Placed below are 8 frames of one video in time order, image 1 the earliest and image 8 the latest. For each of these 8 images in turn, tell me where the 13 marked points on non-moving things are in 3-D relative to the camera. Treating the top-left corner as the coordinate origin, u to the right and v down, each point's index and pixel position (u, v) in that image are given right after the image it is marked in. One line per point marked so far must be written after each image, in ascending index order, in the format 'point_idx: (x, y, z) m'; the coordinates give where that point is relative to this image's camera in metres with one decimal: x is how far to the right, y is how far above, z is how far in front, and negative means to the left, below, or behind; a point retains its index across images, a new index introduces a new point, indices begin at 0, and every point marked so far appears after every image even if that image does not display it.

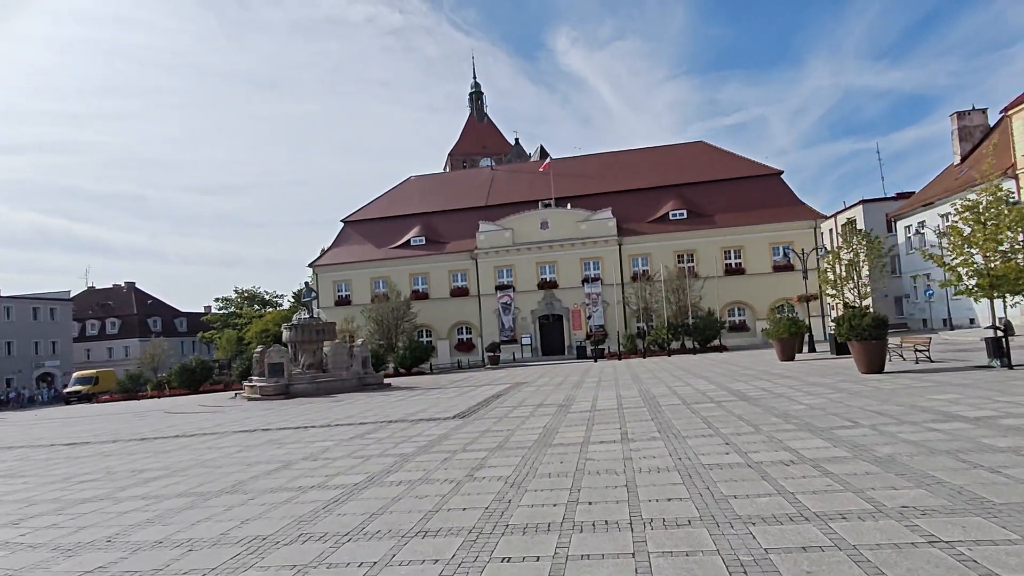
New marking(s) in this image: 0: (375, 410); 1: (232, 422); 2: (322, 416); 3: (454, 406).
0: (-4.4, -3.9, +18.8) m
1: (-9.2, -4.4, +19.4) m
2: (-5.9, -4.0, +18.3) m
3: (-1.8, -3.7, +18.8) m
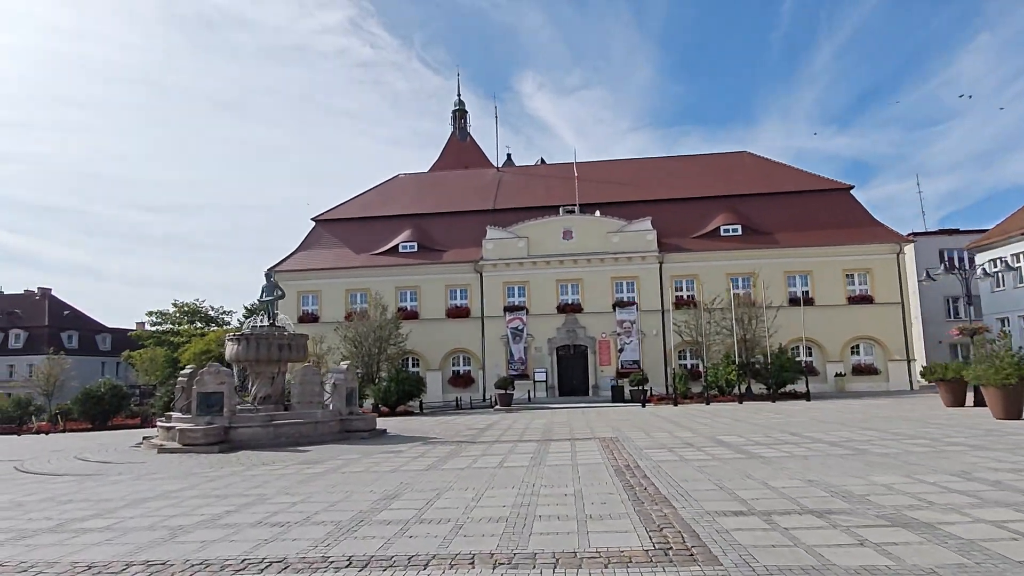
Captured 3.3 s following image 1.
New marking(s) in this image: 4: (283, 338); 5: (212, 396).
0: (-1.6, -3.3, +9.0) m
1: (-6.4, -3.5, +9.3) m
2: (-3.1, -3.2, +8.4) m
3: (+1.0, -3.2, +9.1) m
4: (-7.7, -1.7, +20.0) m
5: (-9.0, -3.2, +17.7) m
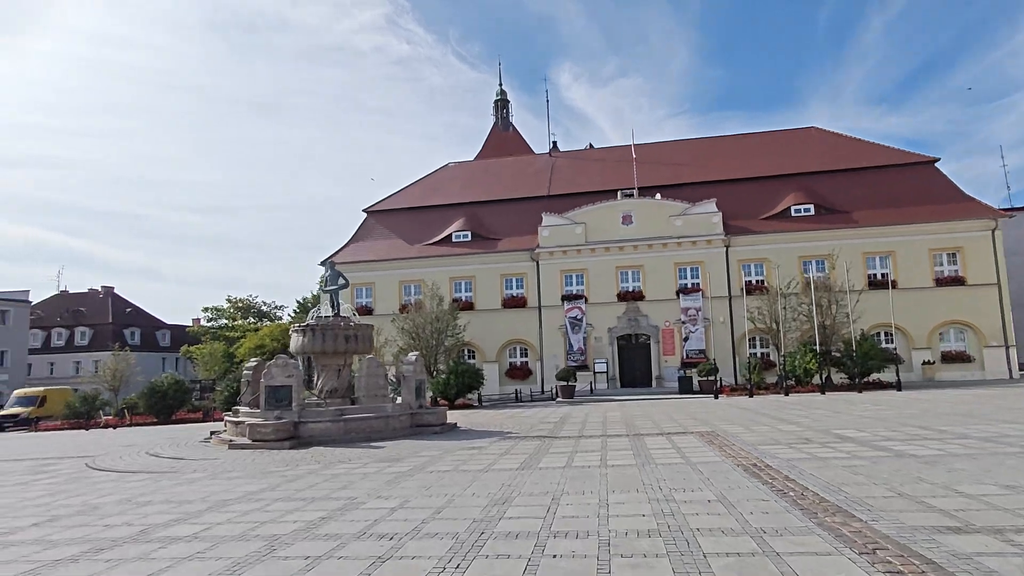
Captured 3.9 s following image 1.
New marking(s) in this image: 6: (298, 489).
0: (+0.2, -2.9, +7.8) m
1: (-4.6, -3.3, +8.4) m
2: (-1.4, -2.9, +7.3) m
3: (+2.7, -2.8, +7.8) m
4: (-5.3, -1.3, +19.2) m
5: (-6.6, -2.9, +16.9) m
6: (-3.7, -3.5, +10.3) m
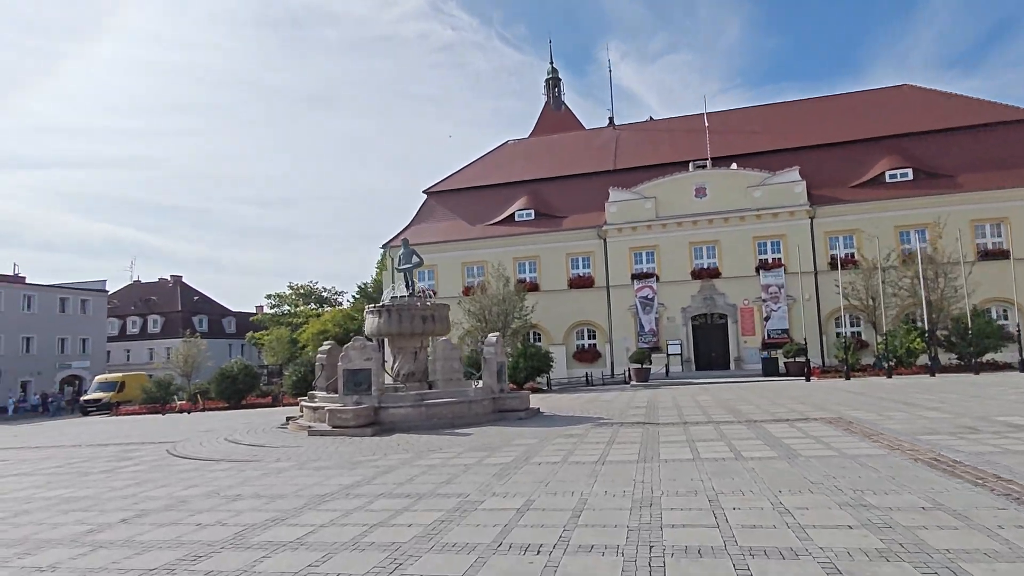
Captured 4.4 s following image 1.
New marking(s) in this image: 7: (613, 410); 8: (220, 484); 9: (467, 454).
0: (+1.9, -2.5, +6.4) m
1: (-2.9, -2.9, +7.4) m
2: (+0.3, -2.5, +6.0) m
3: (+4.4, -2.3, +6.2) m
4: (-2.6, -0.7, +18.2) m
5: (-4.2, -2.3, +16.1) m
6: (-1.7, -3.0, +9.2) m
7: (+3.2, -3.9, +19.0) m
8: (-4.9, -3.3, +10.0) m
9: (-0.9, -3.2, +11.5) m
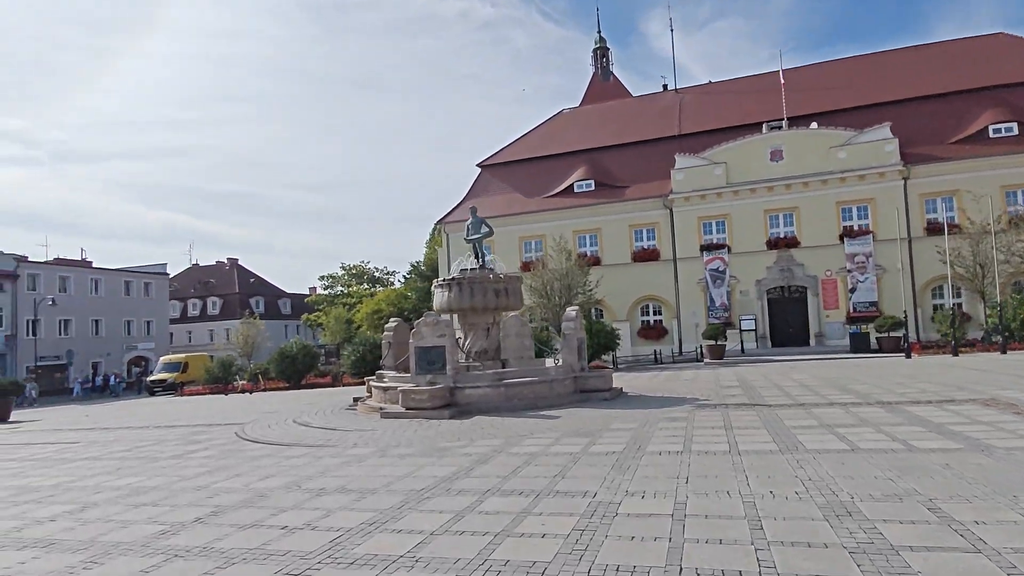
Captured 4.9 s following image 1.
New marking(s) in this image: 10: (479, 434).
0: (+3.3, -2.0, +4.9) m
1: (-1.4, -2.4, +6.2) m
2: (+1.7, -2.1, +4.6) m
3: (+5.8, -1.8, +4.4) m
4: (-0.4, +0.2, +16.9) m
5: (-2.0, -1.6, +14.9) m
6: (-0.1, -2.5, +7.9) m
7: (+5.6, -2.9, +17.3) m
8: (-3.2, -2.8, +8.9) m
9: (+0.9, -2.6, +10.1) m
10: (-0.7, -2.8, +11.4) m
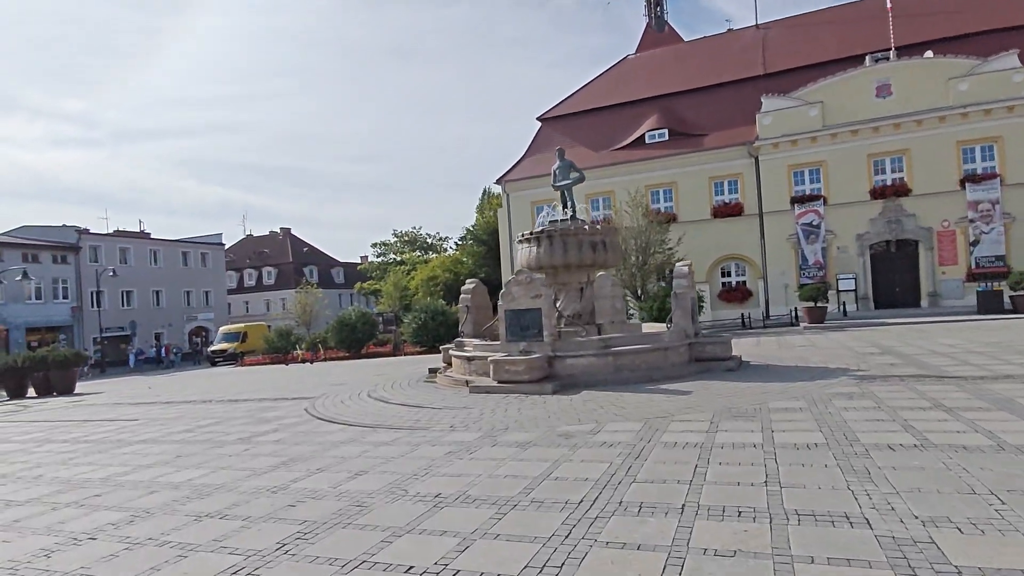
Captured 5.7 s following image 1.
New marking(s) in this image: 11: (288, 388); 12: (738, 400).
0: (+4.8, -1.4, +2.4) m
1: (+0.3, -1.9, +4.1) m
2: (+3.2, -1.6, +2.2) m
3: (+7.3, -1.2, +1.7) m
4: (+2.0, +1.3, +14.5) m
5: (+0.3, -0.6, +12.7) m
6: (+1.7, -1.8, +5.7) m
7: (+8.1, -1.7, +14.6) m
8: (-1.4, -2.1, +7.0) m
9: (+2.9, -1.8, +7.8) m
10: (+1.4, -2.0, +9.2) m
11: (-6.8, -3.0, +17.9) m
12: (+3.6, -1.8, +9.5) m
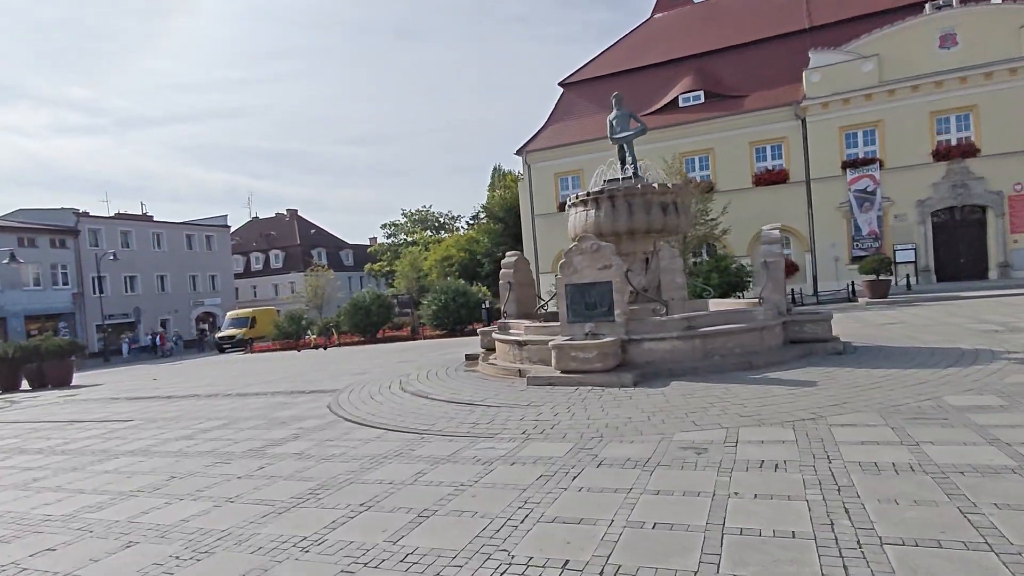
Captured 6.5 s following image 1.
0: (+5.9, -1.2, +0.1) m
1: (+1.4, -1.6, +1.9) m
2: (+4.2, -1.3, 0.0) m
3: (+8.3, -0.9, -0.6) m
4: (+3.1, +1.9, +12.2) m
5: (+1.4, 0.0, +10.5) m
6: (+2.7, -1.5, +3.5) m
7: (+9.2, -1.0, +12.3) m
8: (-0.3, -1.8, +4.8) m
9: (+4.0, -1.4, +5.6) m
10: (+2.5, -1.5, +7.0) m
11: (-5.6, -2.4, +15.9) m
12: (+4.7, -1.3, +7.3) m
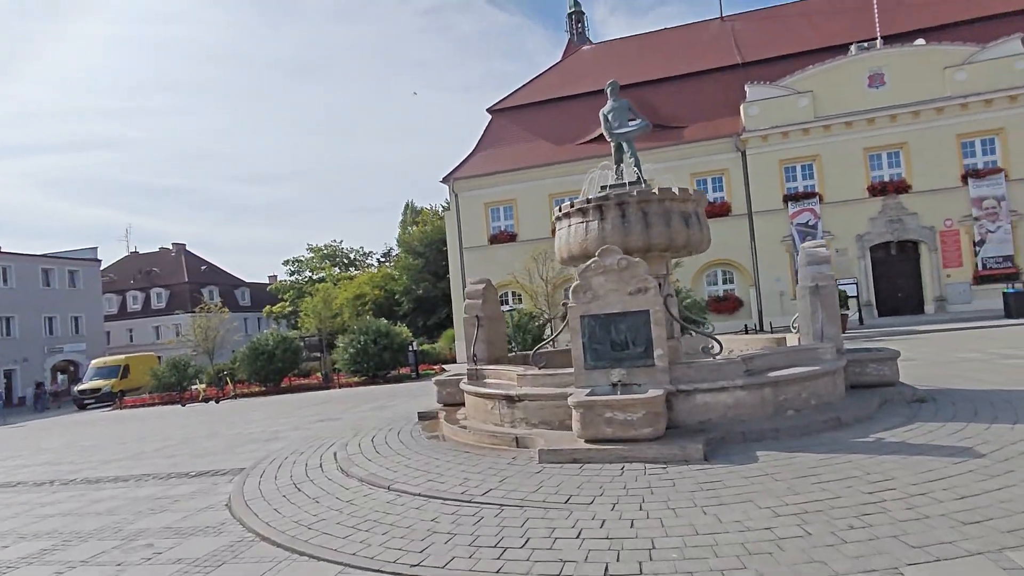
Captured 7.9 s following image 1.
0: (+7.4, -0.8, -2.0) m
1: (+2.7, -1.4, -1.0) m
2: (+5.8, -1.0, -2.4) m
3: (+10.0, -0.6, -2.3) m
4: (+2.8, +1.4, +9.6) m
5: (+1.4, -0.4, +7.6) m
6: (+3.8, -1.4, +0.8) m
7: (+8.8, -1.5, +10.6) m
8: (+0.7, -1.8, +1.6) m
9: (+4.7, -1.4, +3.0) m
10: (+3.0, -1.7, +4.2) m
11: (-6.4, -3.2, +11.6) m
12: (+5.2, -1.5, +4.9) m
